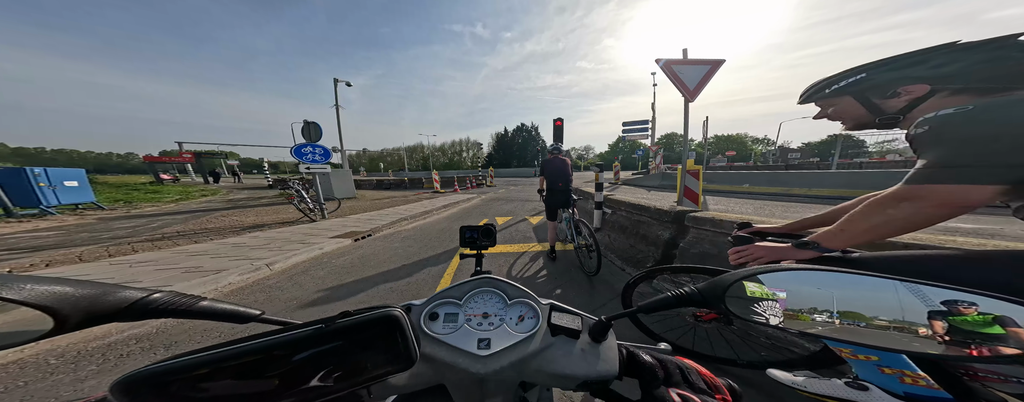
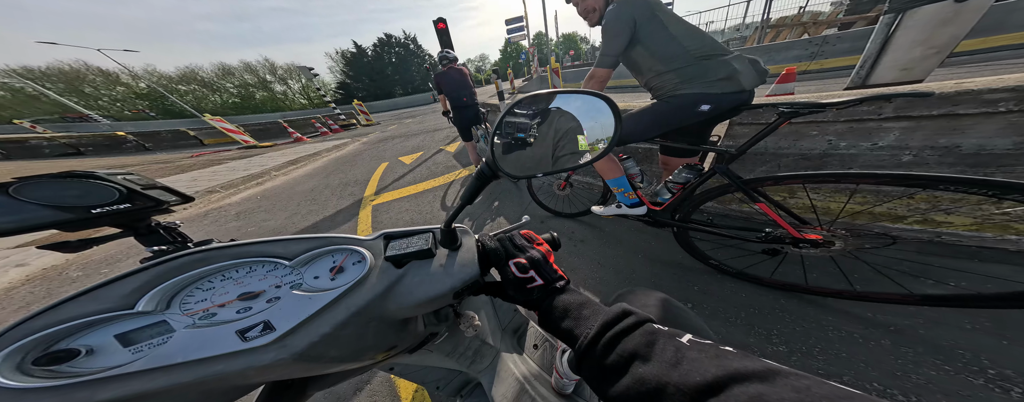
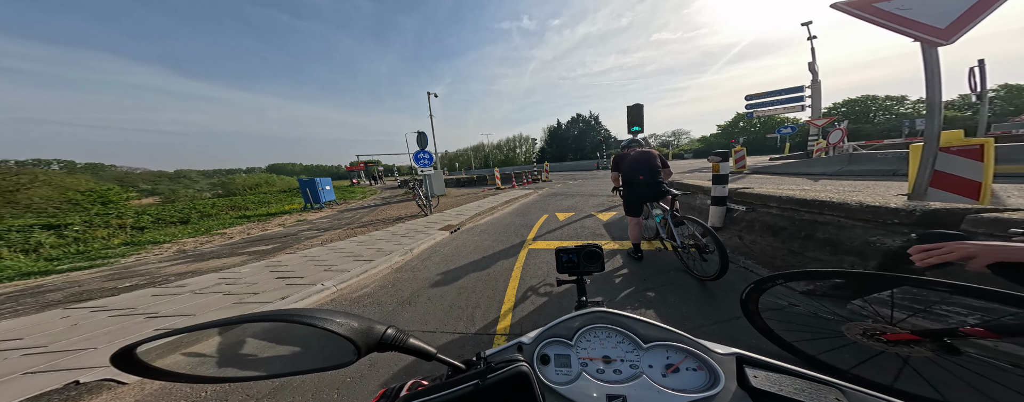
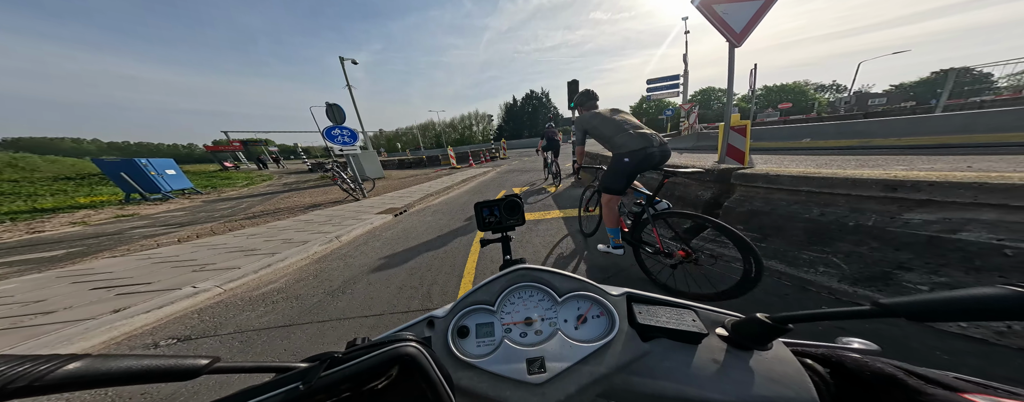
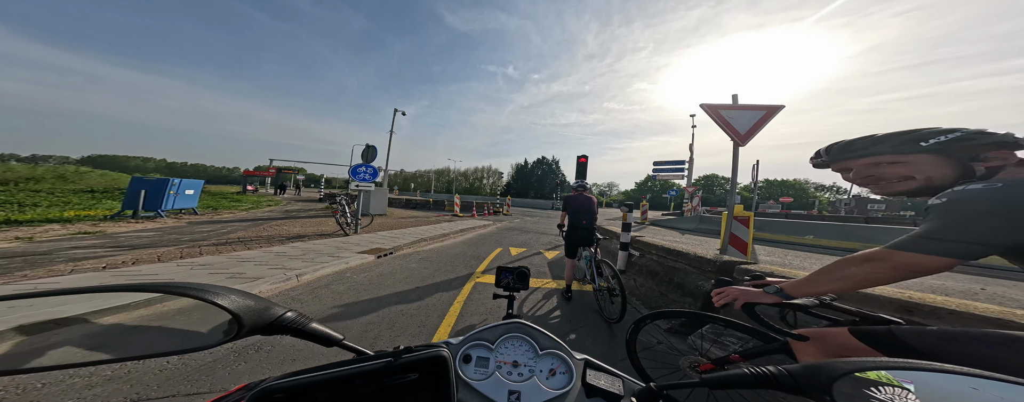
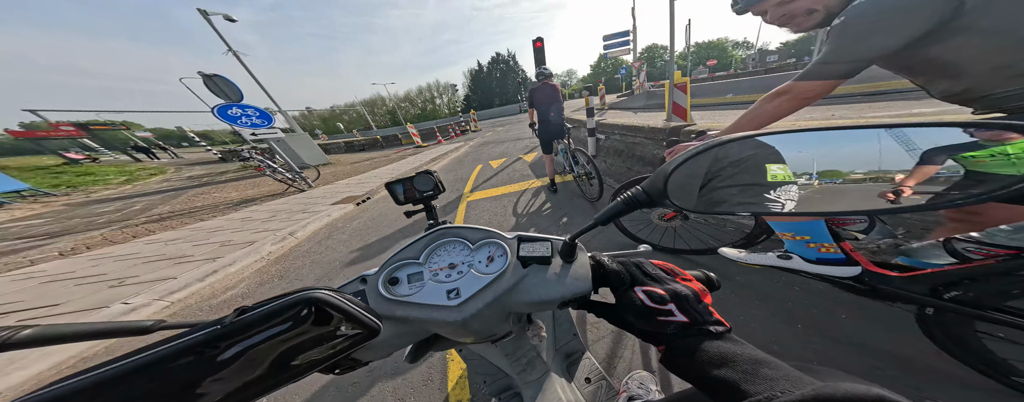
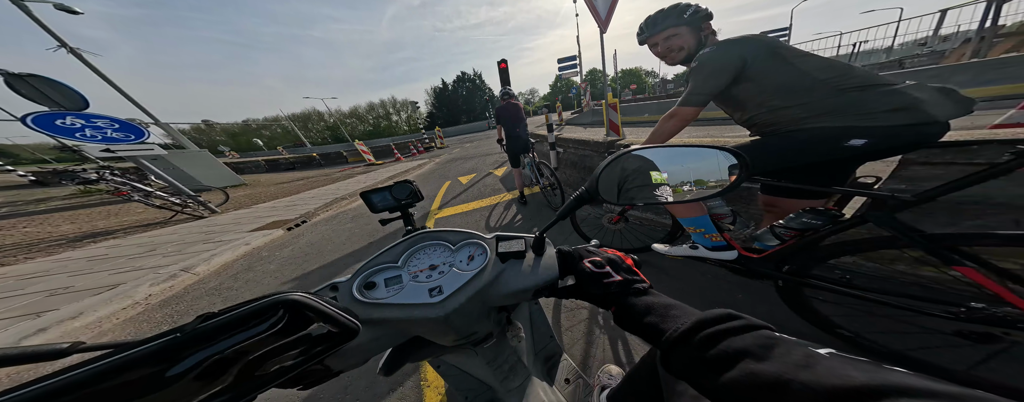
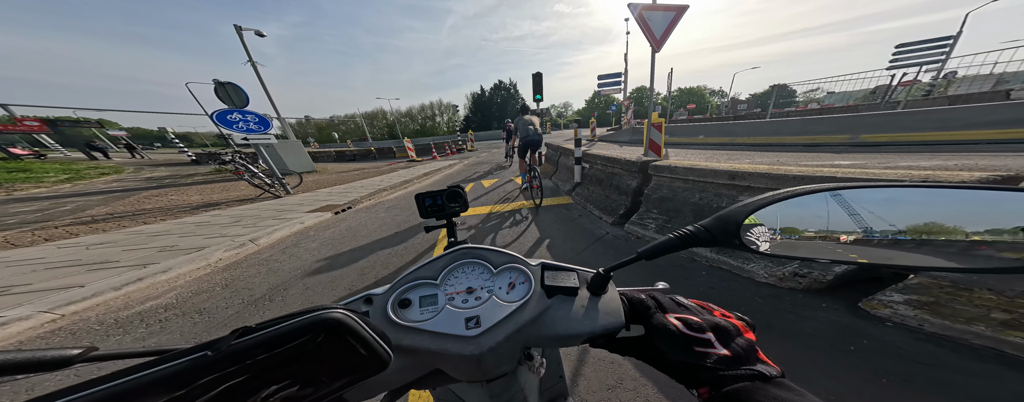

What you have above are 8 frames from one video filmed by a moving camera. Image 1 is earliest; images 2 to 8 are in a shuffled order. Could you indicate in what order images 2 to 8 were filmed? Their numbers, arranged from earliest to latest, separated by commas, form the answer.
5, 7, 2, 6, 3, 4, 8
